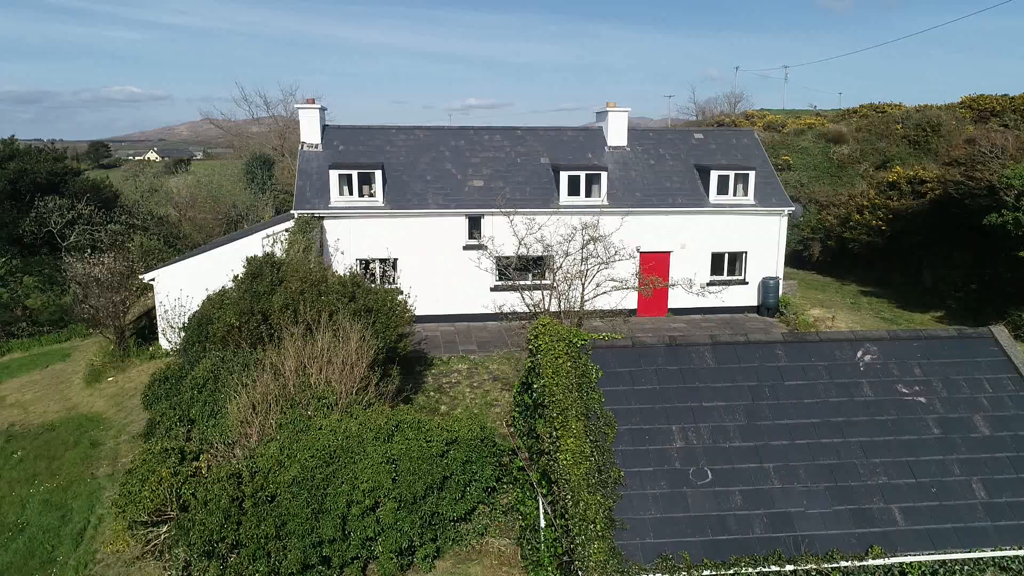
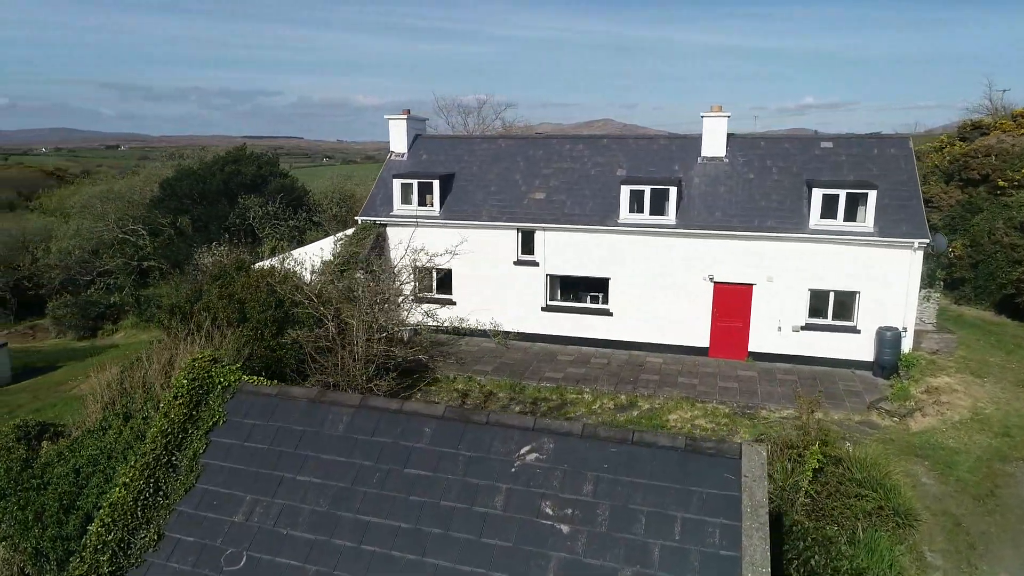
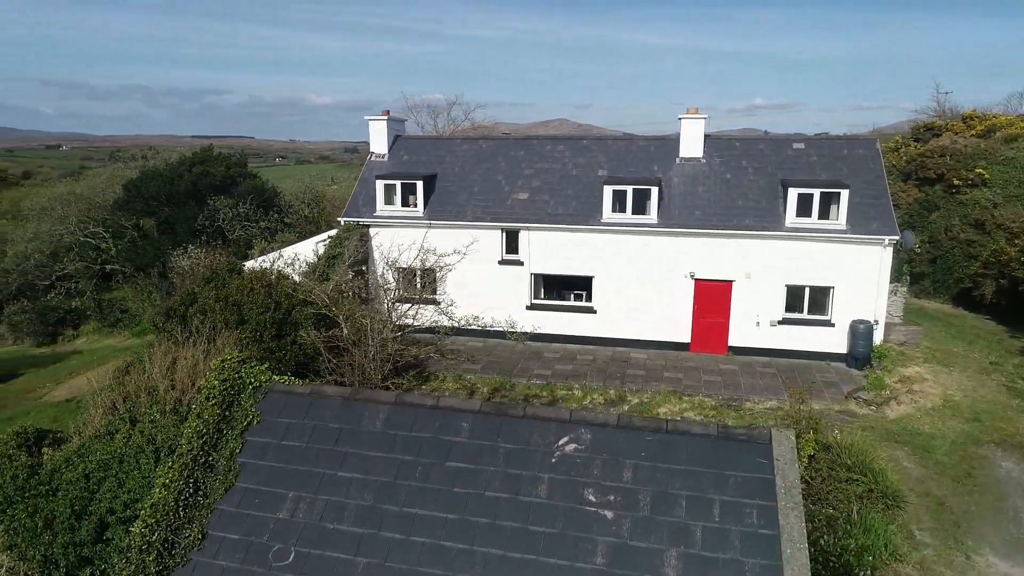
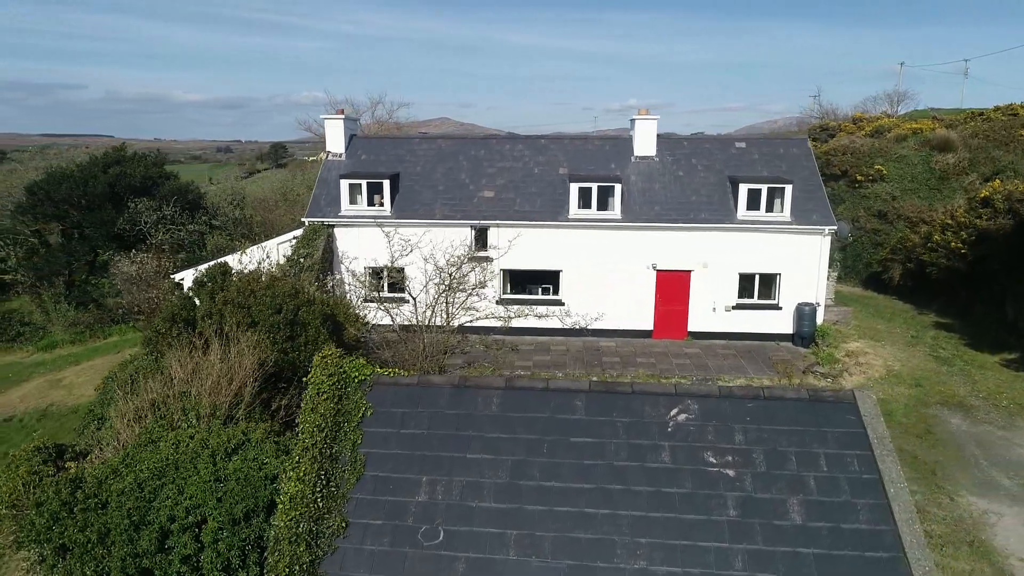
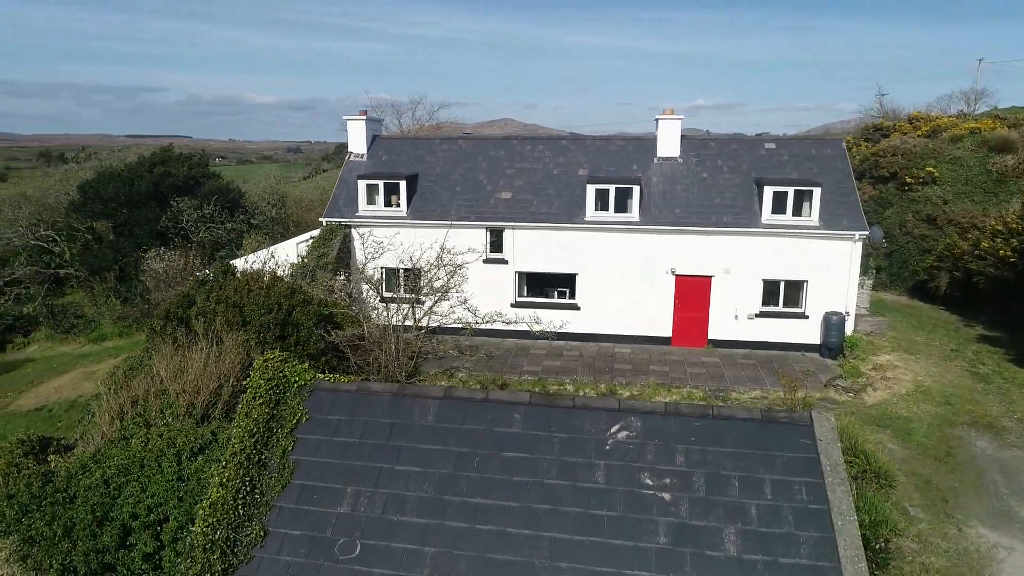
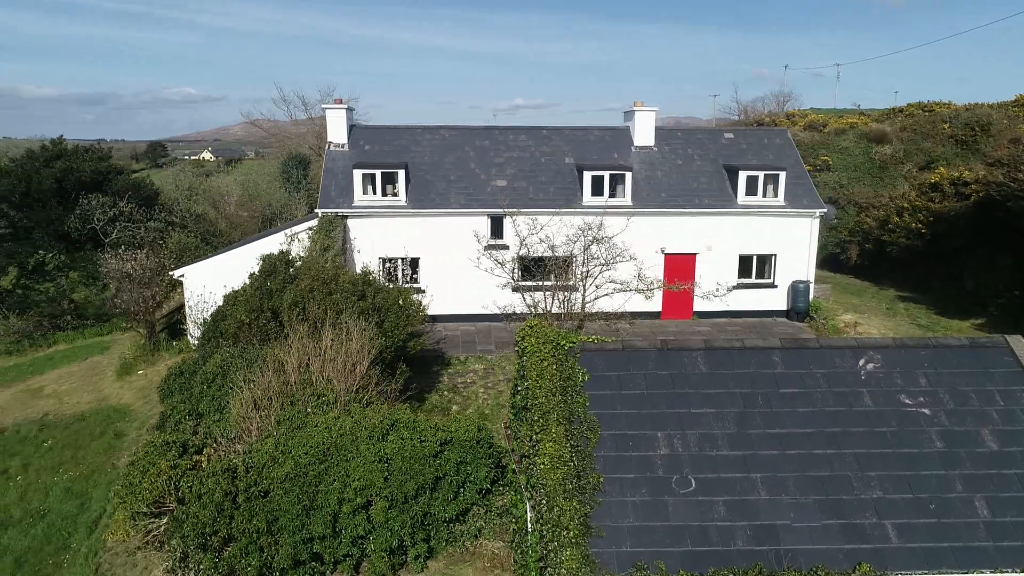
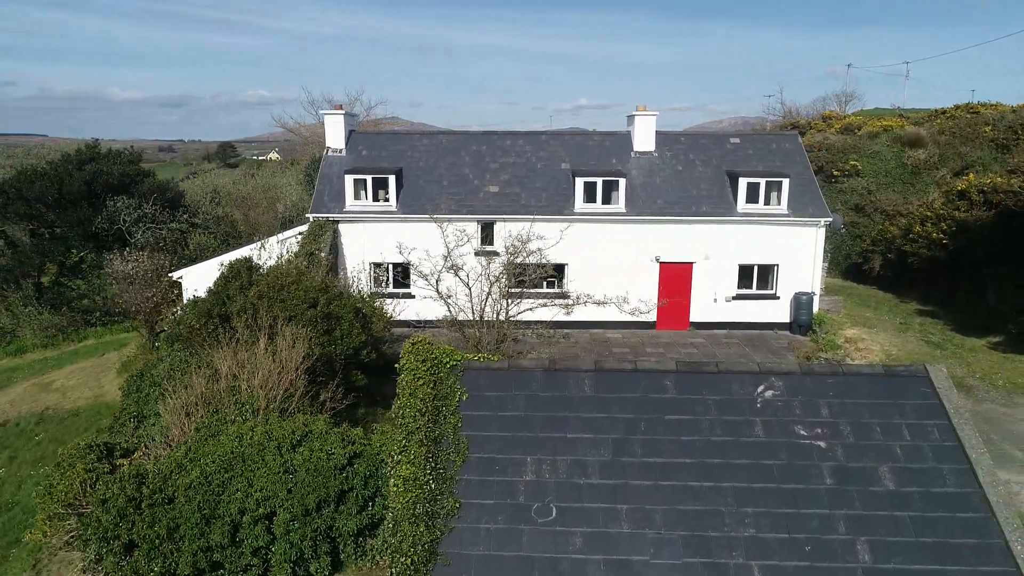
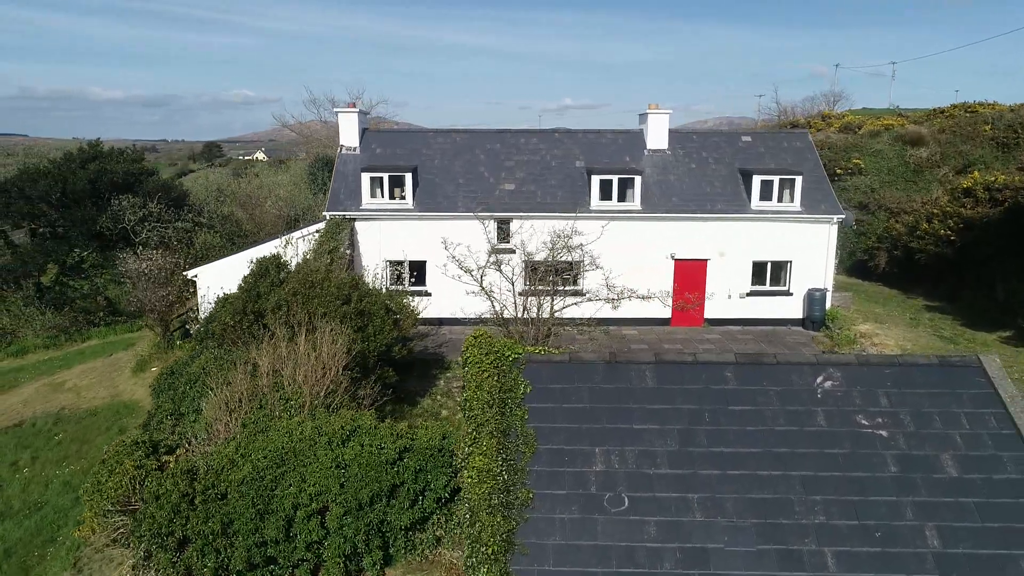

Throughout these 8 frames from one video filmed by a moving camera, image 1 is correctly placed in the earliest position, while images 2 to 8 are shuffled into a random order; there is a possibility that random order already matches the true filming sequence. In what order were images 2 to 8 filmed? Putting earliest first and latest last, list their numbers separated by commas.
6, 8, 7, 4, 5, 3, 2
